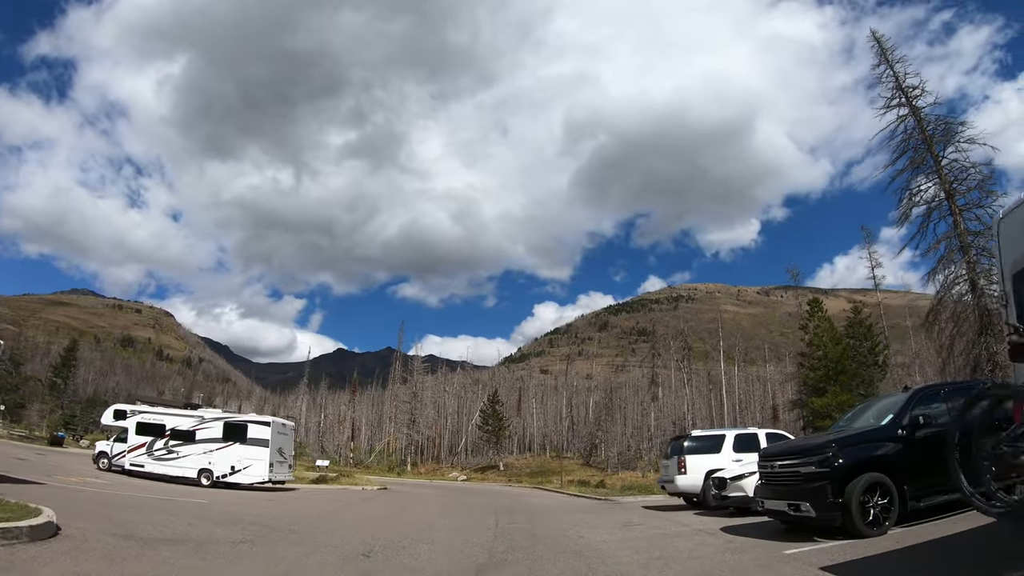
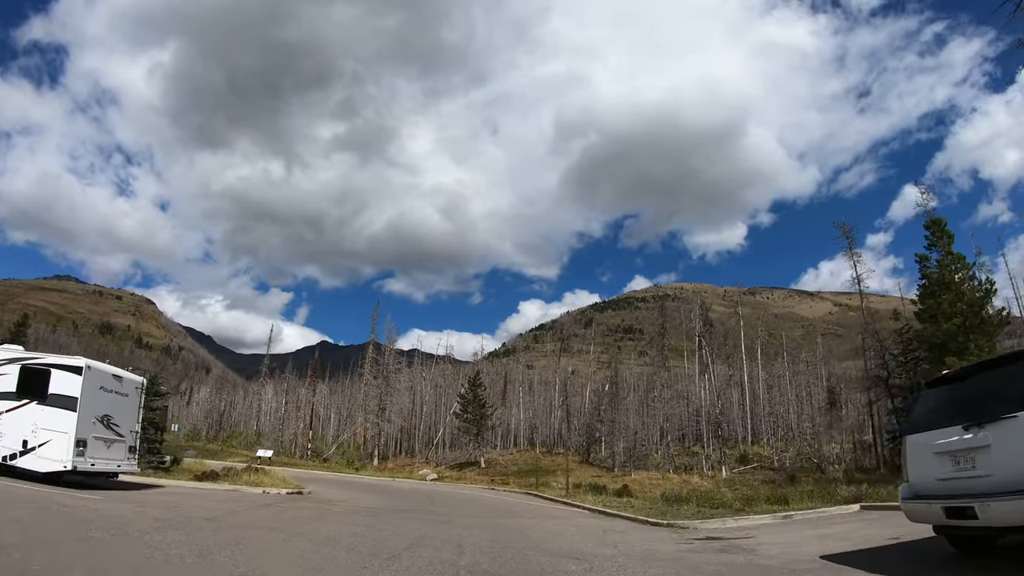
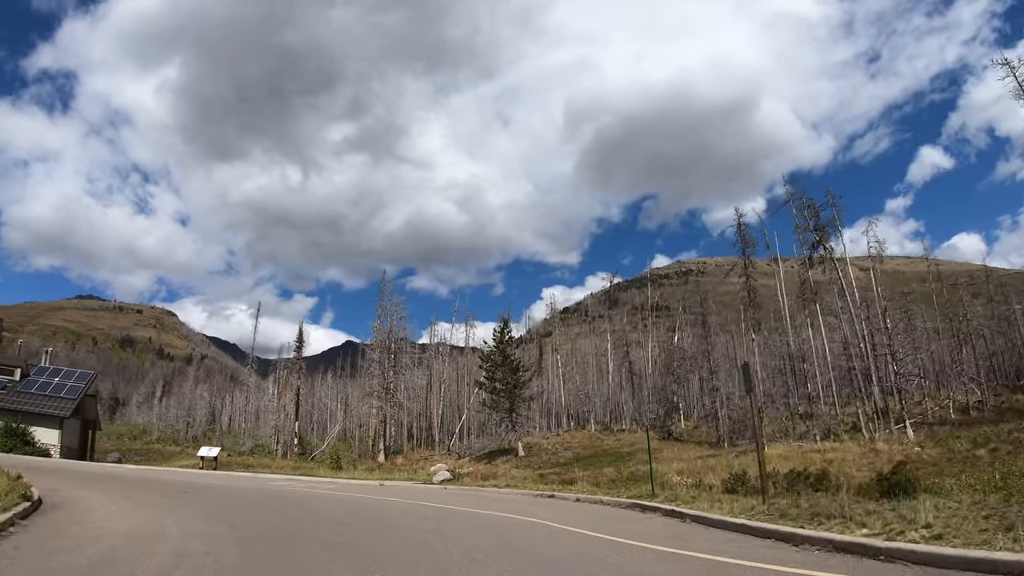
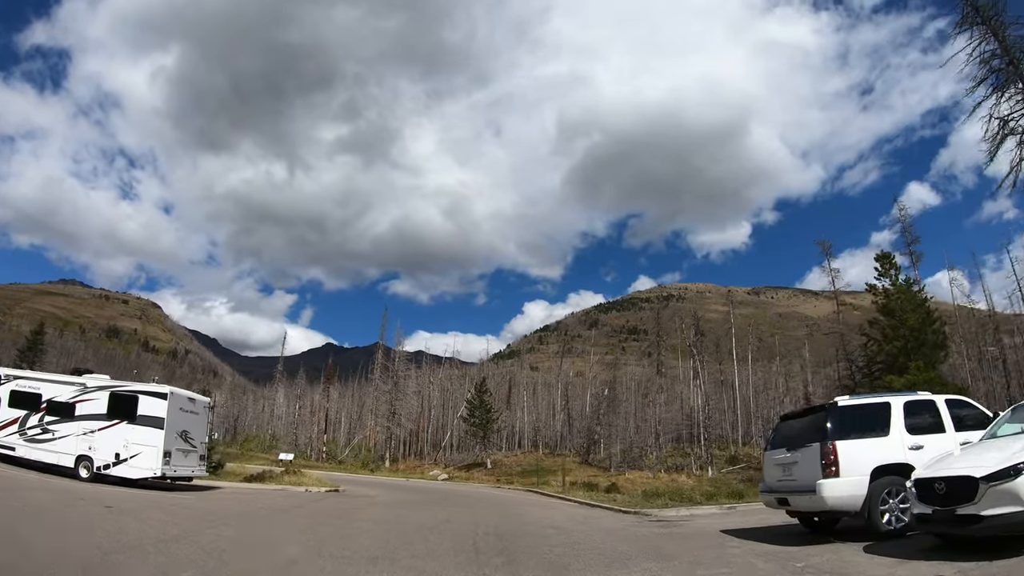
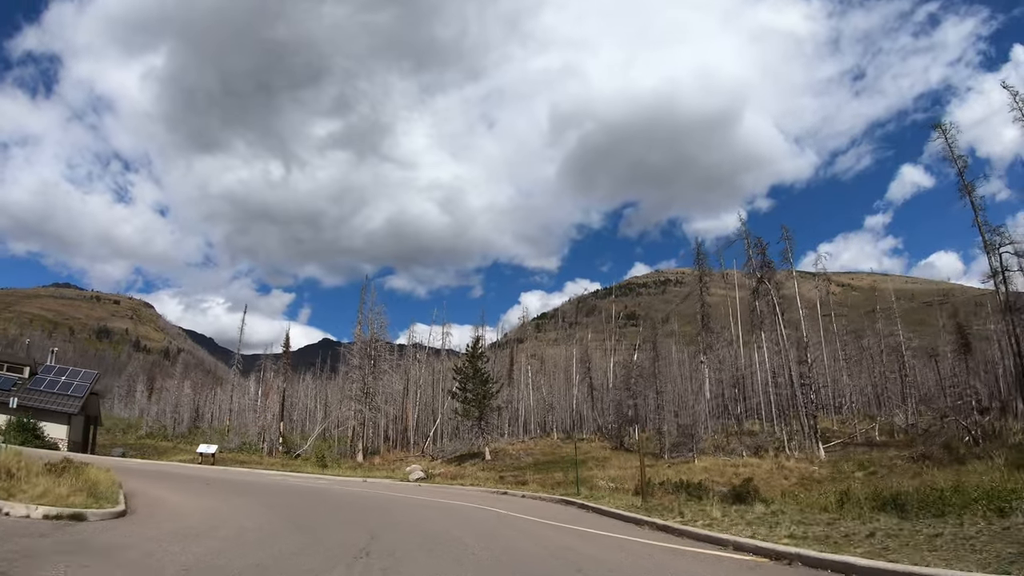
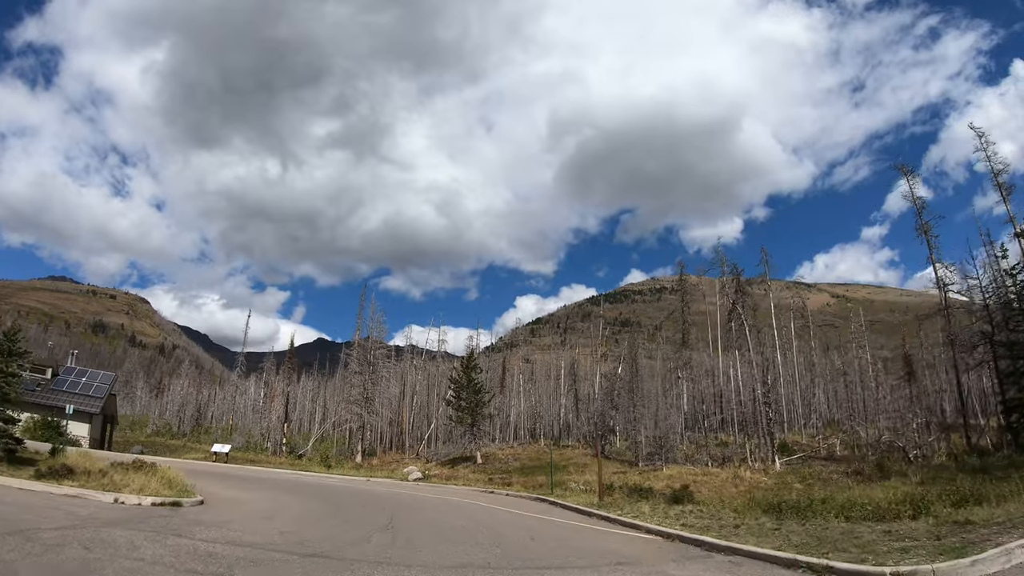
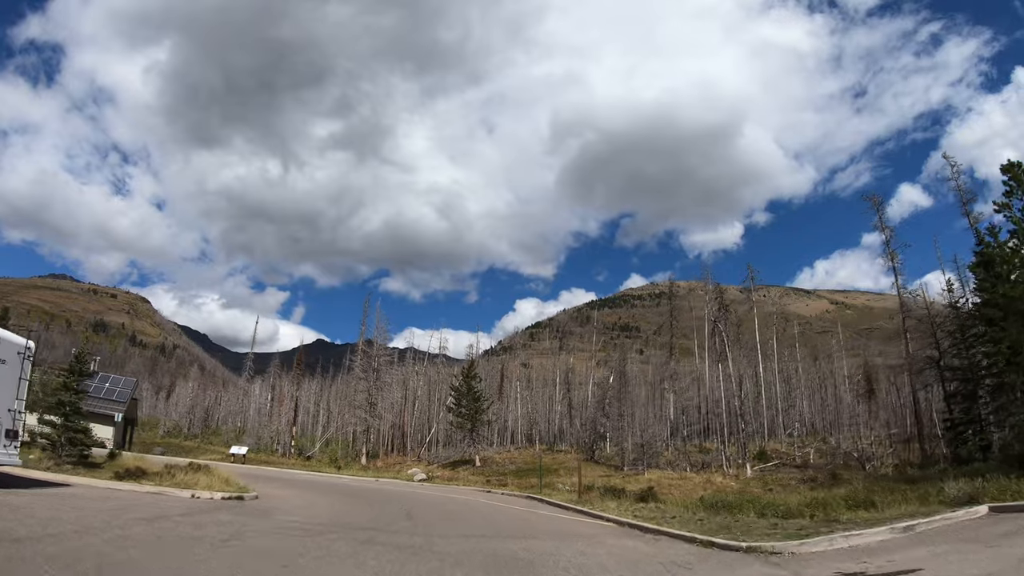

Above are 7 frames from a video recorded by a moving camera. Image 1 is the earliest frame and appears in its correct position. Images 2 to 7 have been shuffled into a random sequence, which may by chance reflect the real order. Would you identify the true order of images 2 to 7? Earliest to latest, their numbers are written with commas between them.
4, 2, 7, 6, 5, 3
